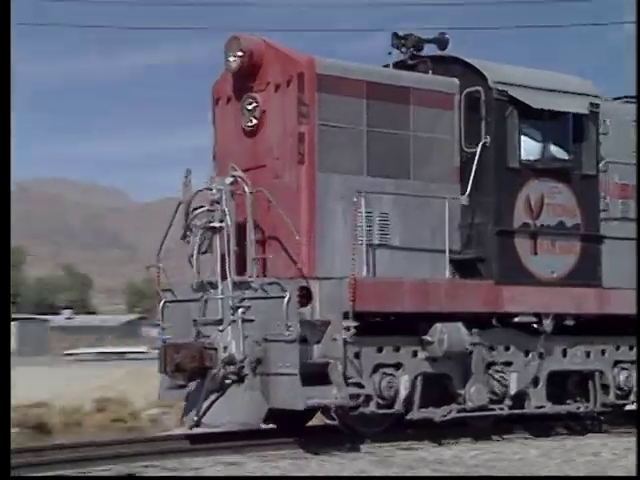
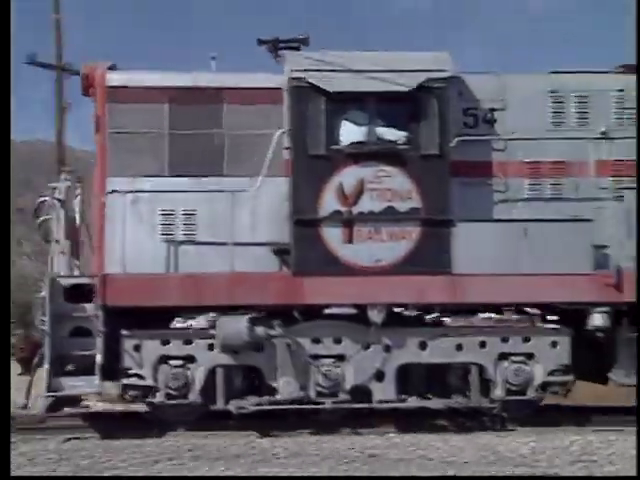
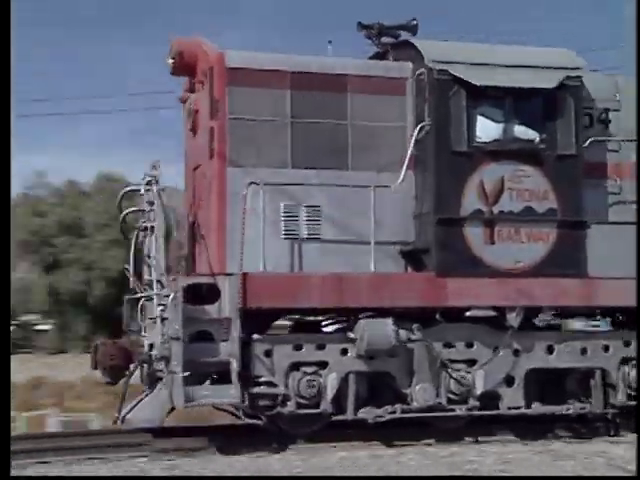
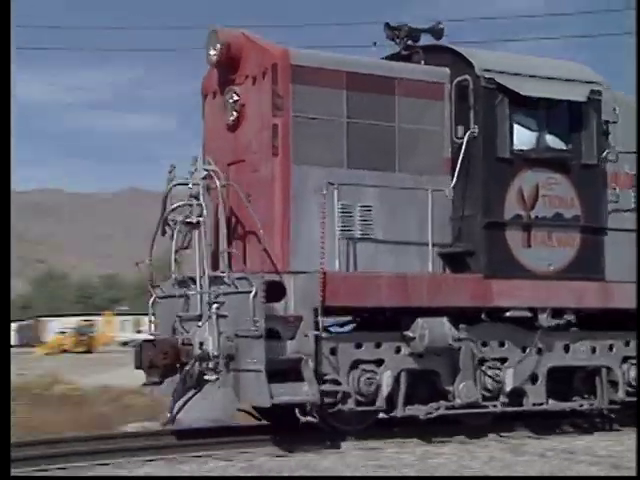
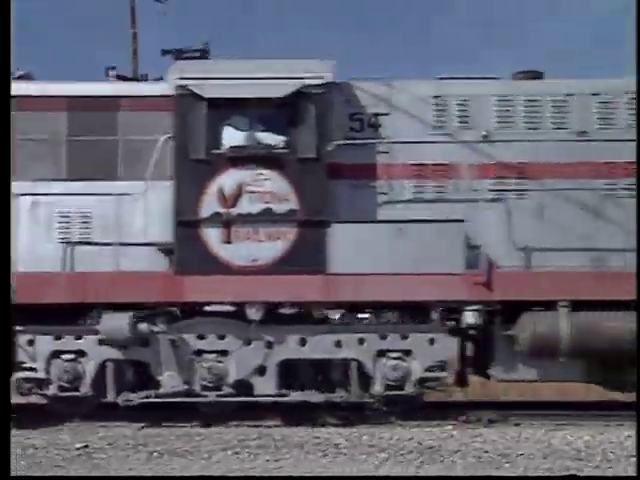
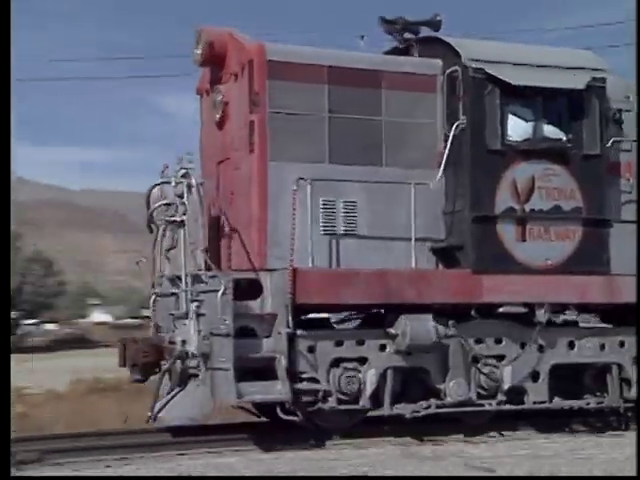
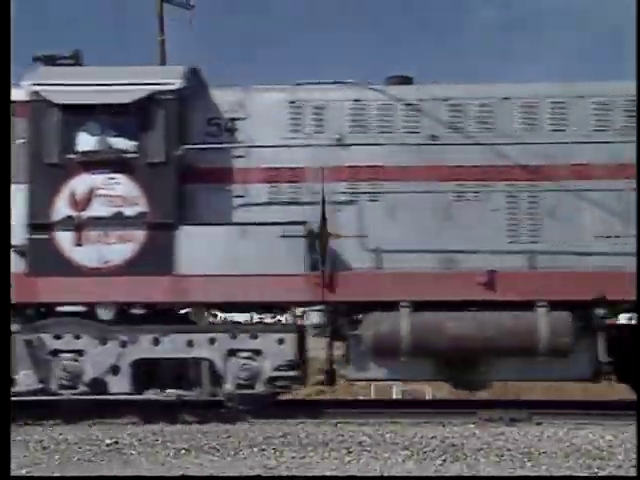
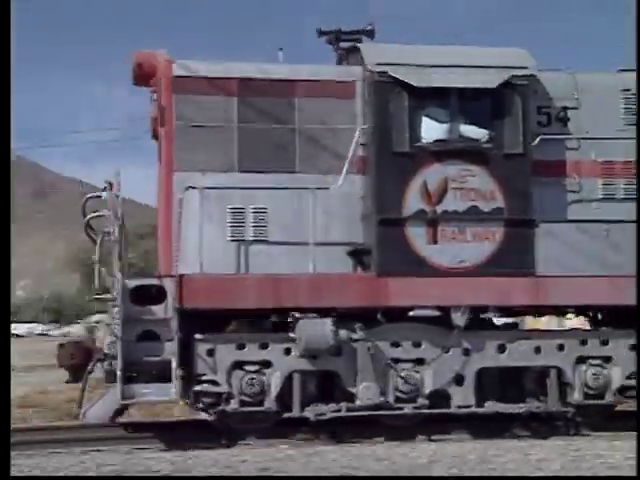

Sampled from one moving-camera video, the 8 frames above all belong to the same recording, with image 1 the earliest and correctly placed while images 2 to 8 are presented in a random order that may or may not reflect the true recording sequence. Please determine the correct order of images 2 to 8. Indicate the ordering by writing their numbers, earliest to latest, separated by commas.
4, 6, 3, 8, 2, 5, 7
